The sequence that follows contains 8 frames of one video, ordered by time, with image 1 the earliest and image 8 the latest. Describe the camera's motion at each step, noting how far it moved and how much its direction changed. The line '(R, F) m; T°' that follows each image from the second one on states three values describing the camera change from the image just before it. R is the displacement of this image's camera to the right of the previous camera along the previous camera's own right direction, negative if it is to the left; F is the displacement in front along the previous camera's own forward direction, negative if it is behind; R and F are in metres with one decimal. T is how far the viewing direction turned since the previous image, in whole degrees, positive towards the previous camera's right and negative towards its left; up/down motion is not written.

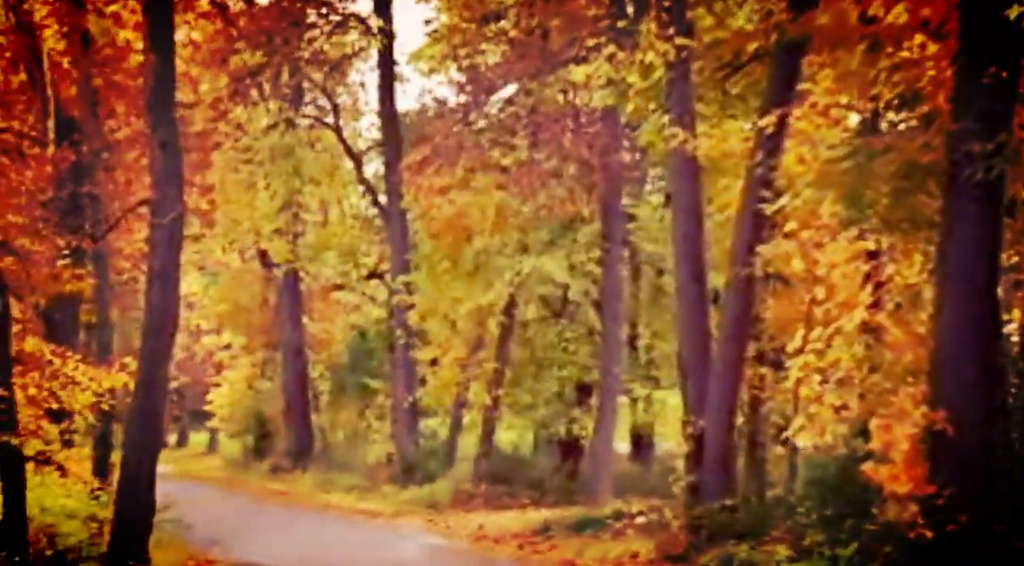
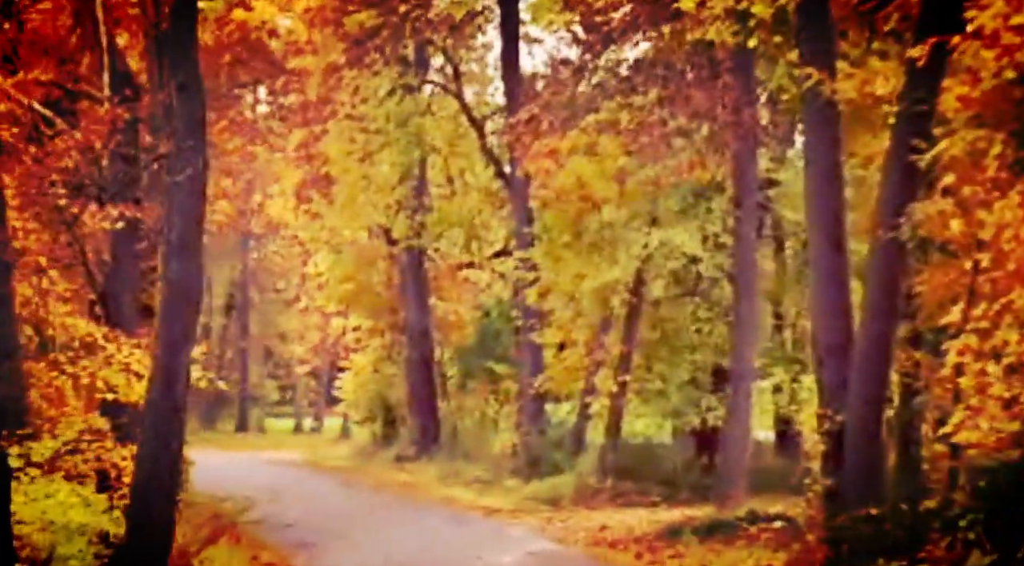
(+0.4, +2.9) m; -4°
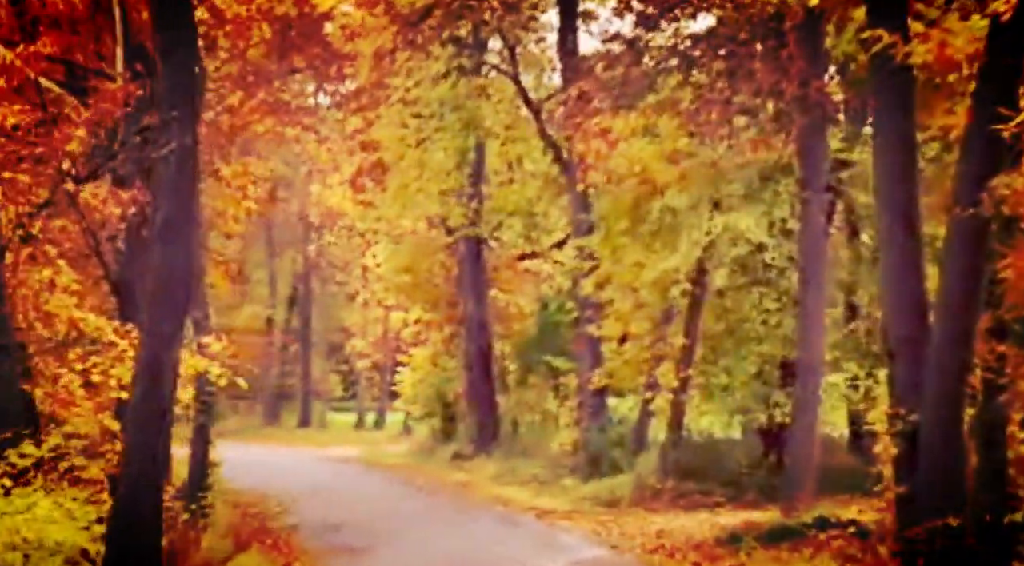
(+0.3, +1.6) m; -2°
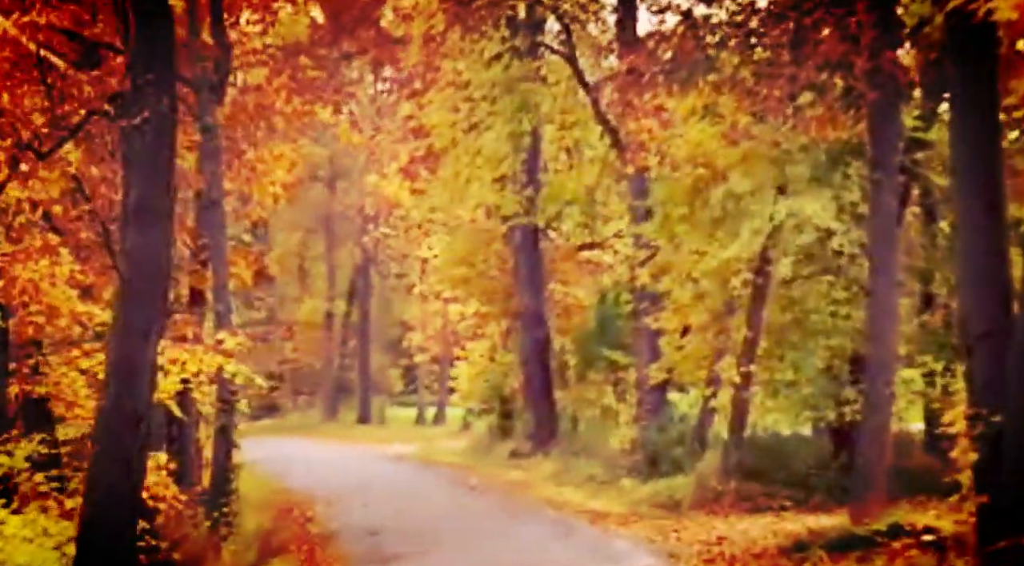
(+0.2, +1.5) m; -2°
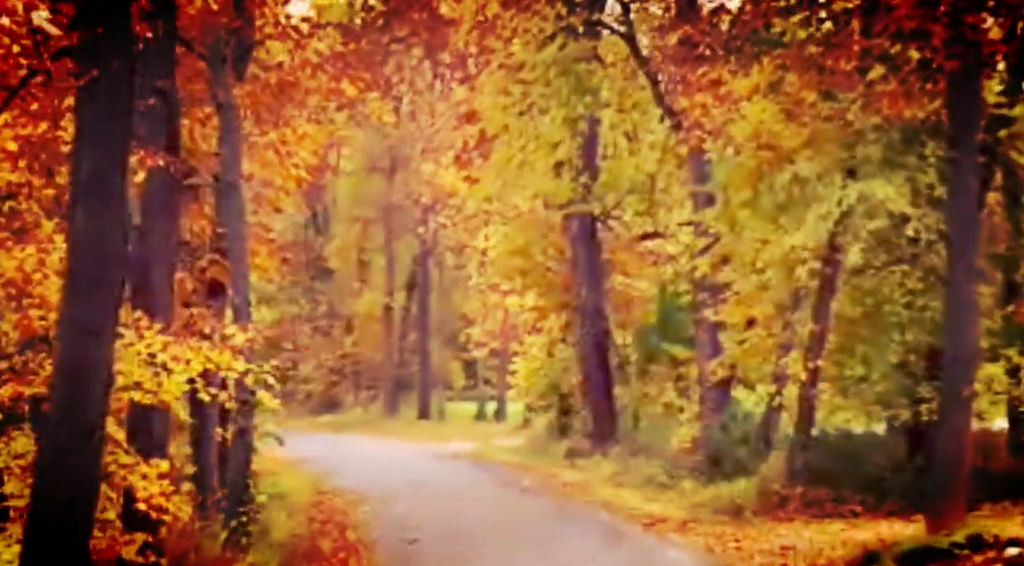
(+0.2, +1.6) m; -2°
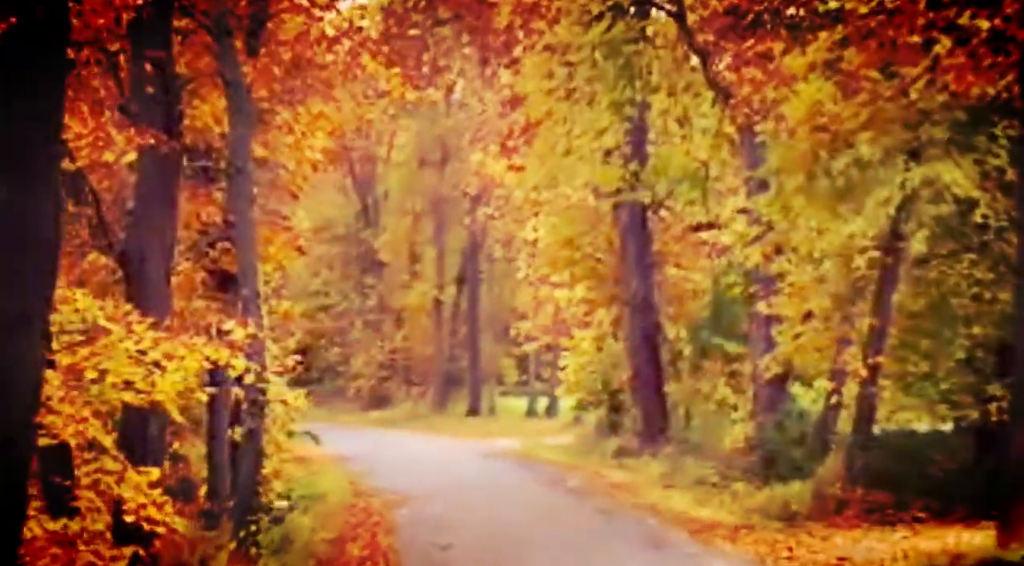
(+0.2, +1.4) m; -2°
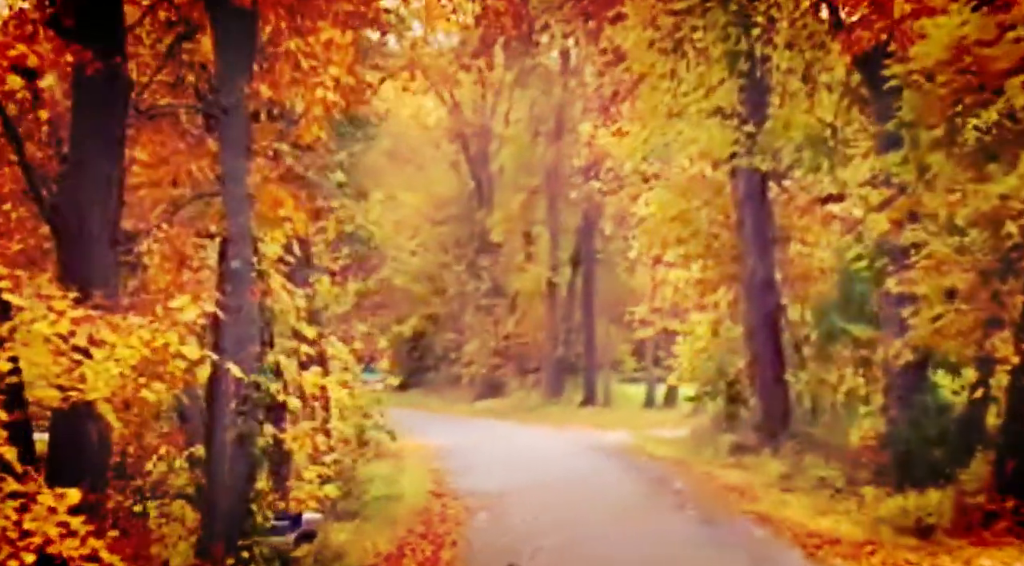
(+0.5, +3.5) m; -4°
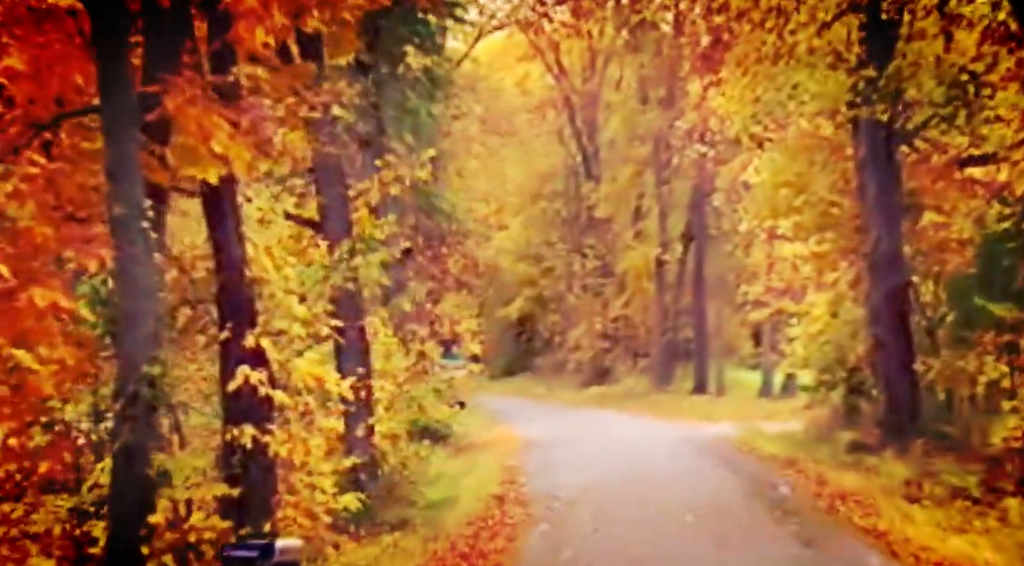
(+0.6, +4.1) m; -3°
